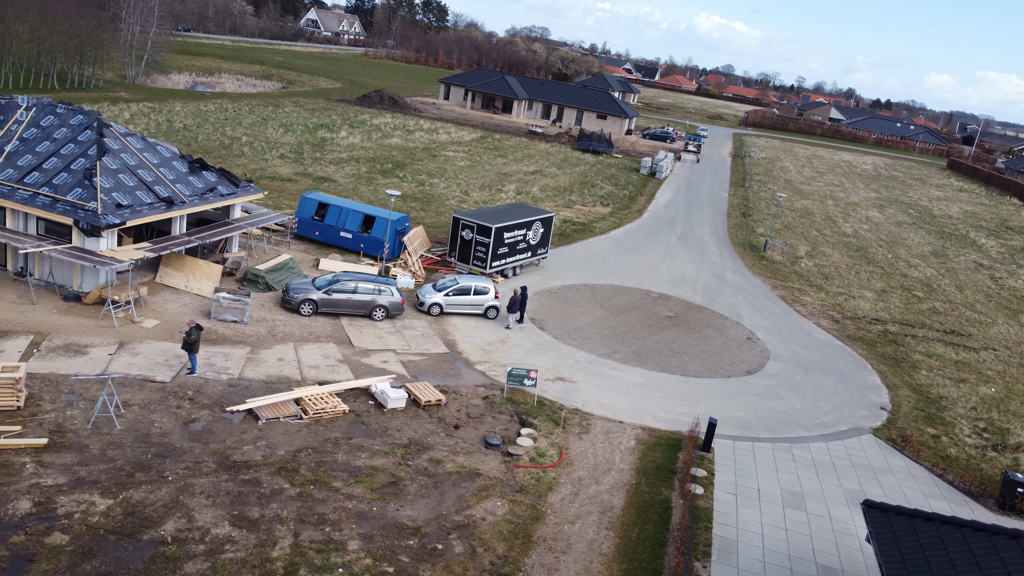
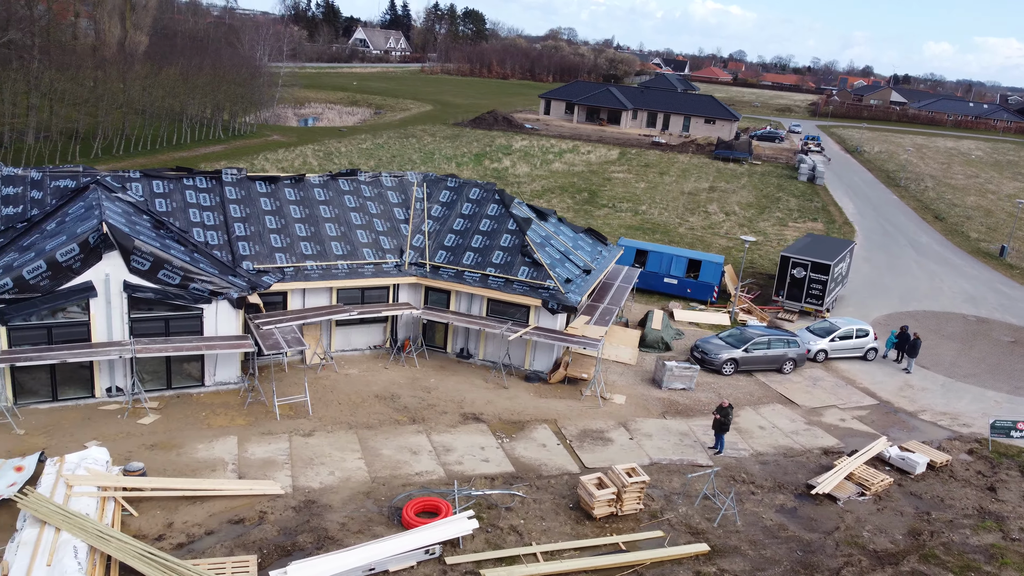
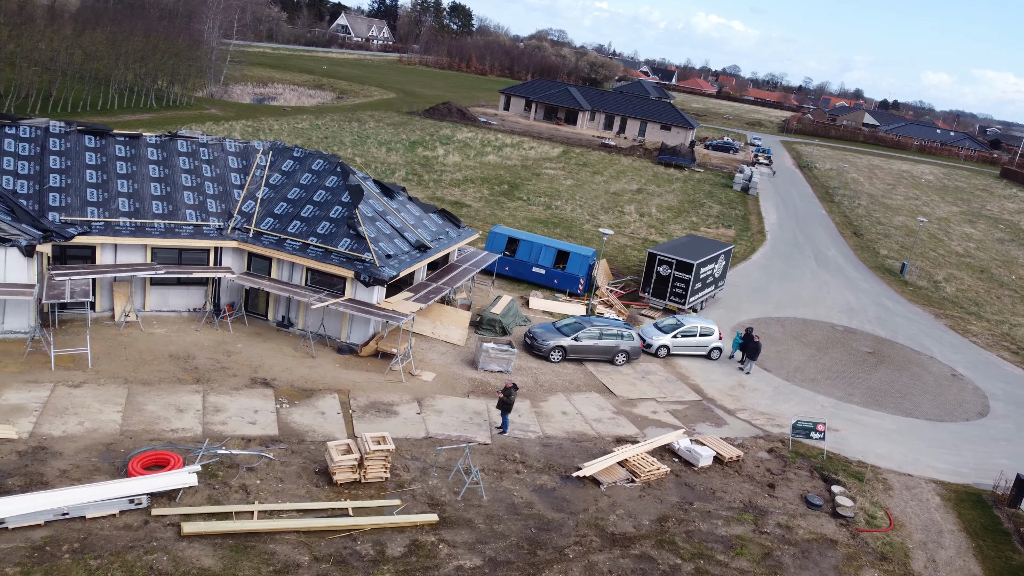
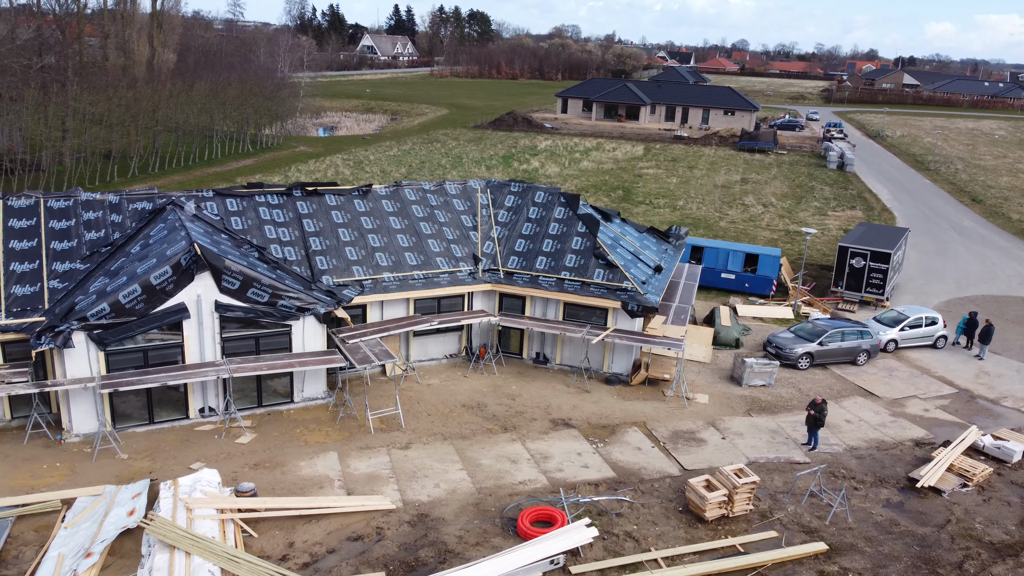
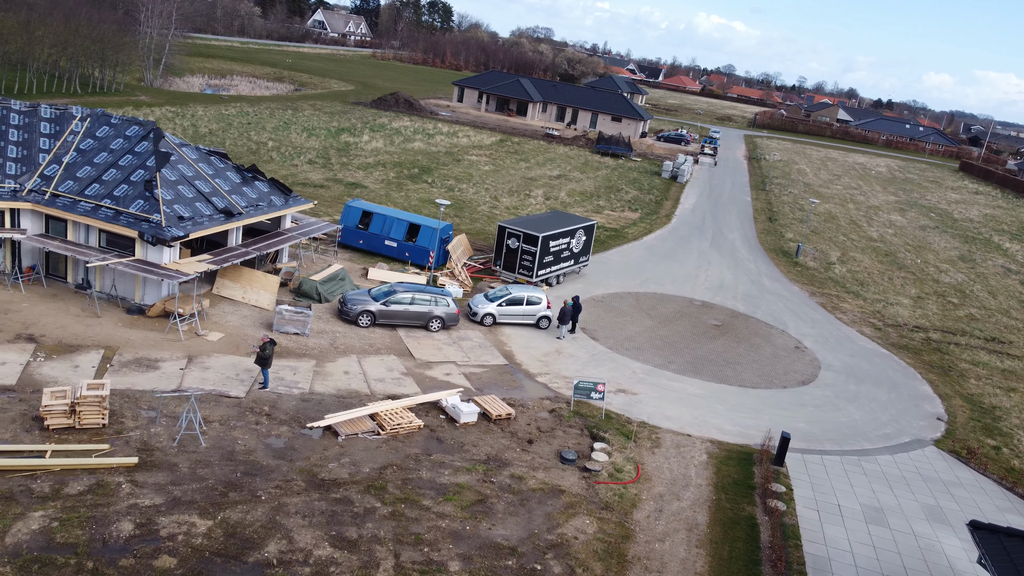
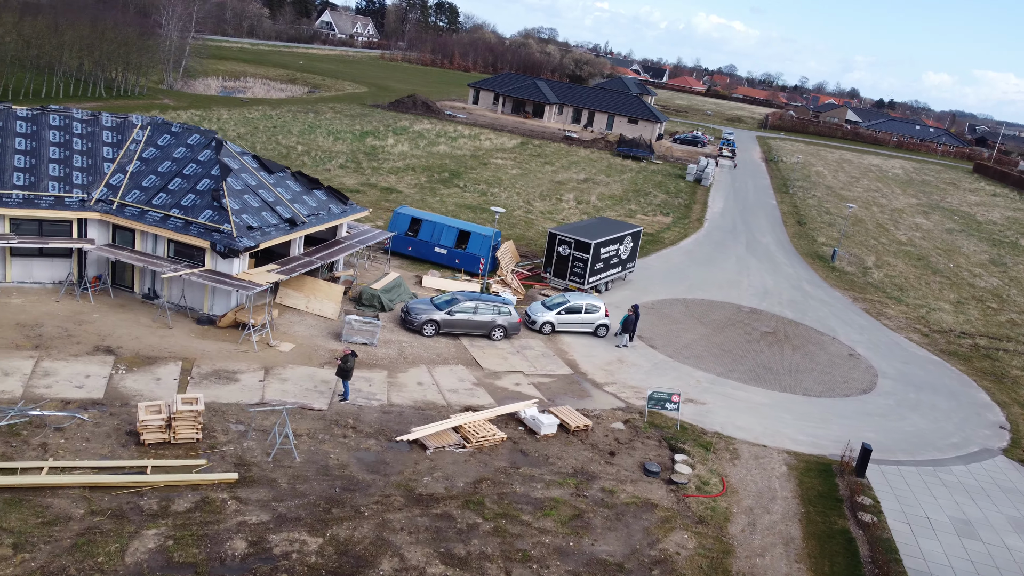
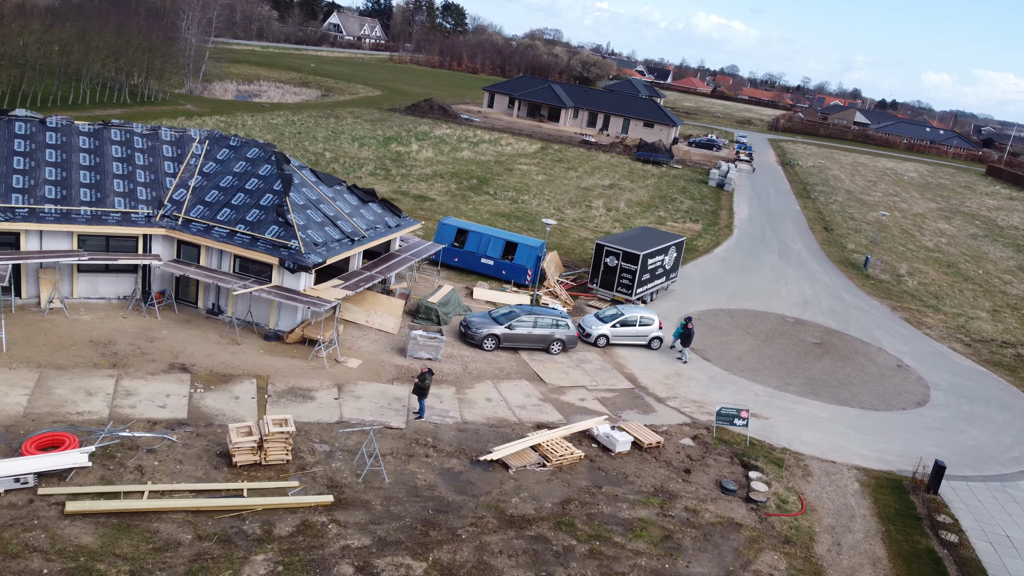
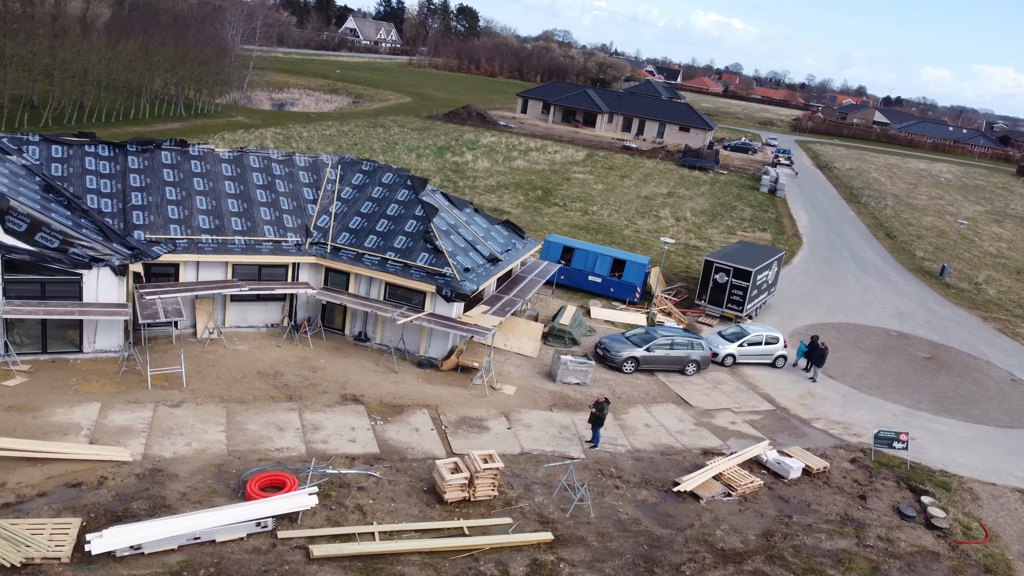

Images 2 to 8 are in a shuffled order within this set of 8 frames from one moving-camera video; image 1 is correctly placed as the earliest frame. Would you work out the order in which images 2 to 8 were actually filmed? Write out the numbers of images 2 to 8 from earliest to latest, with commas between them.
5, 6, 7, 3, 8, 2, 4
